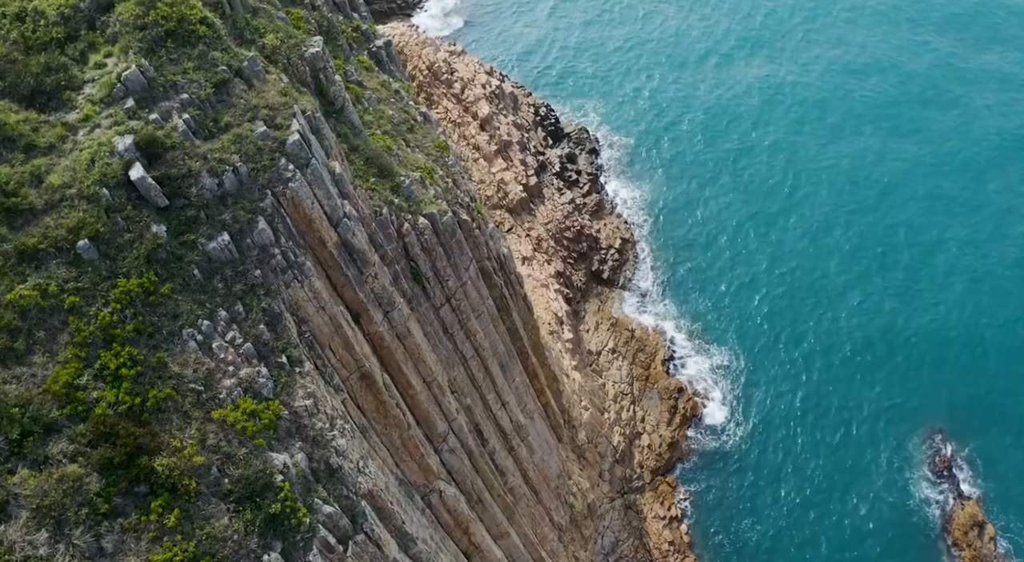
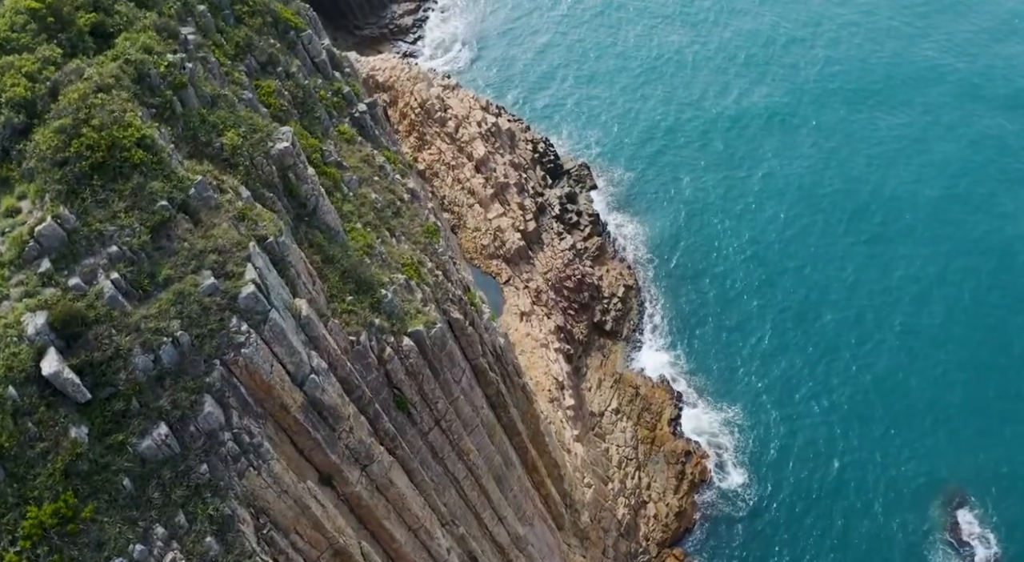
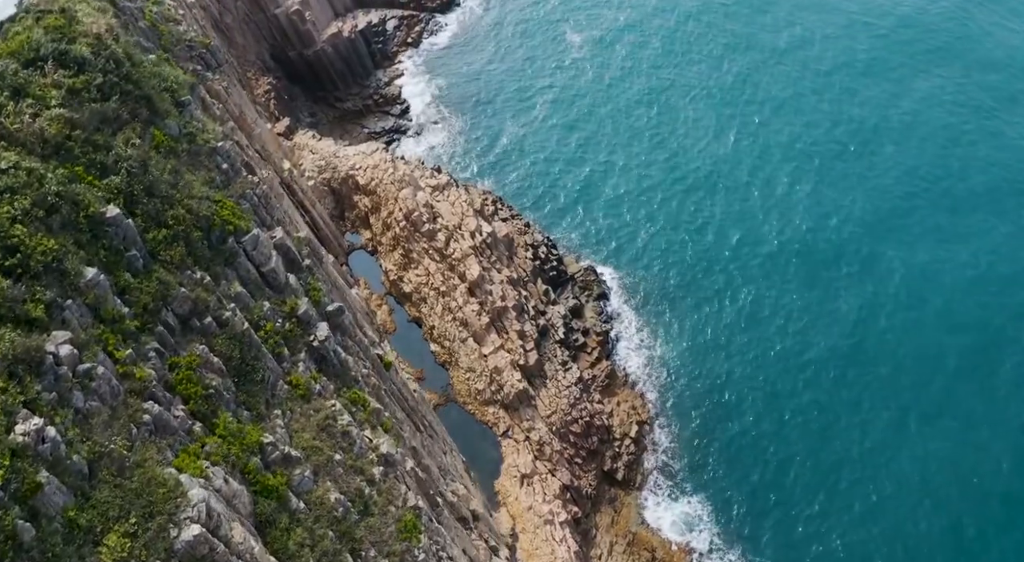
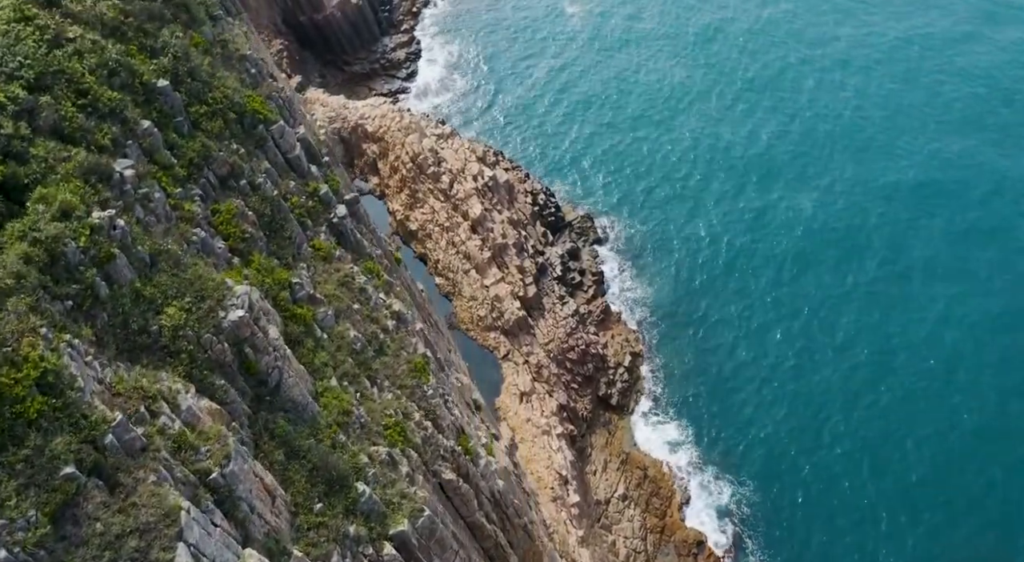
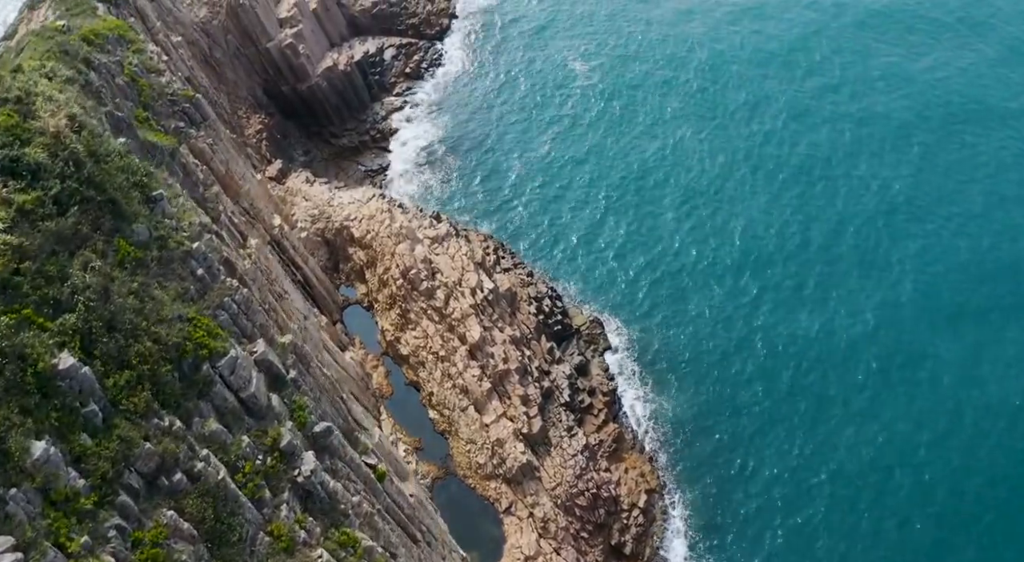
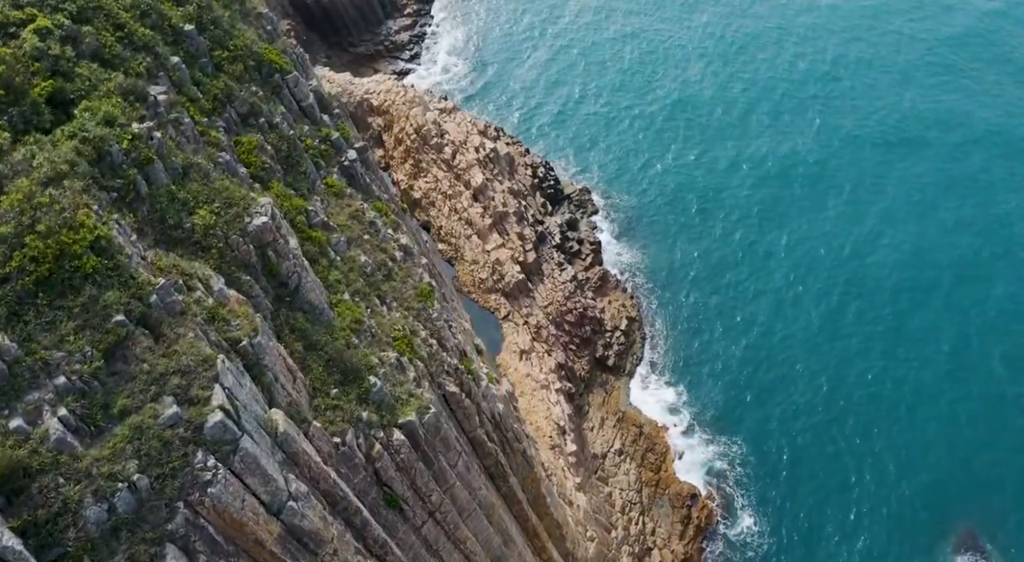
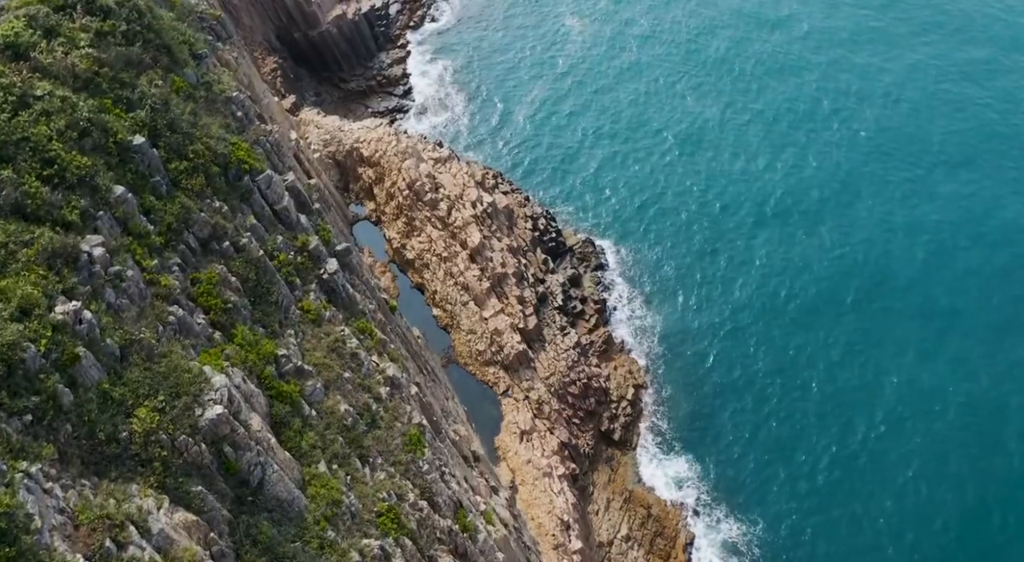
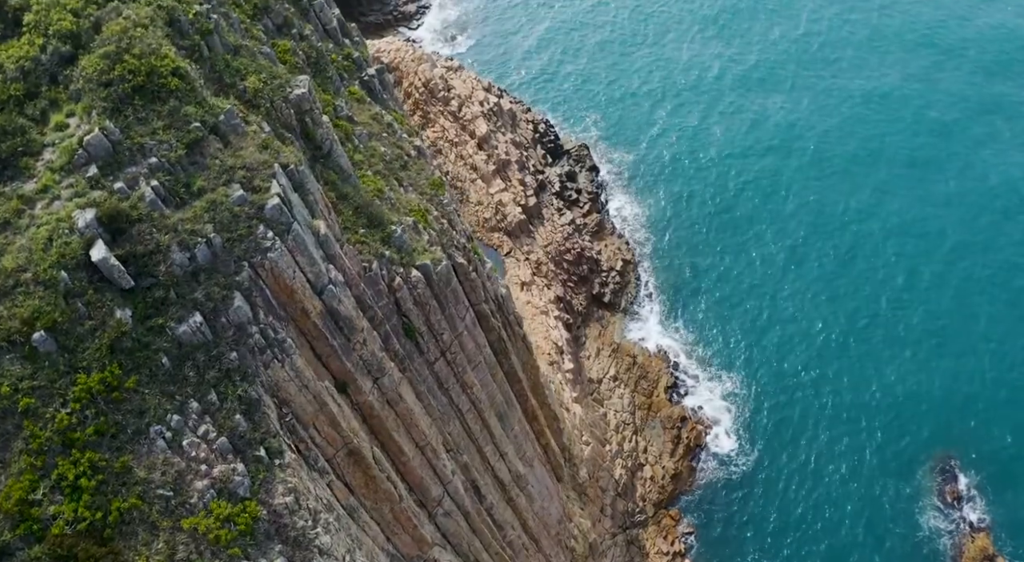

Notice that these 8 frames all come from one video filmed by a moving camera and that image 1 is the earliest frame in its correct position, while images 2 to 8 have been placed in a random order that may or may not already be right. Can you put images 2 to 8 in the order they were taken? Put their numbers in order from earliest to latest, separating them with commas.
8, 2, 6, 4, 7, 3, 5
